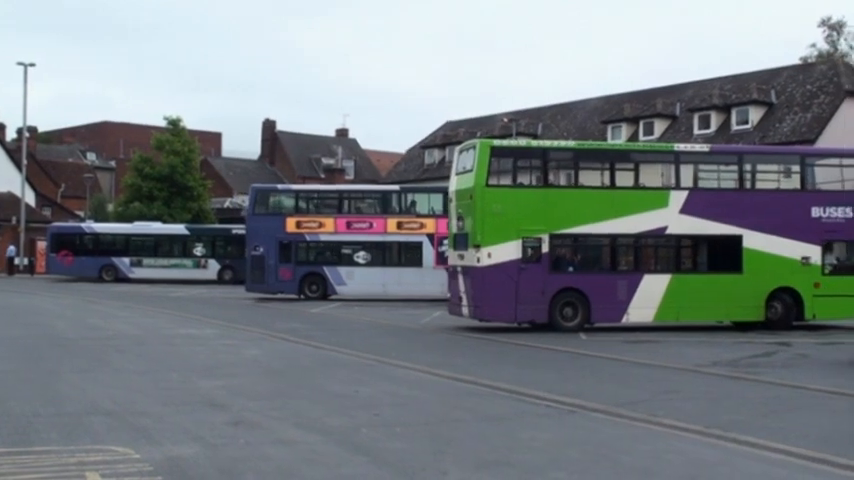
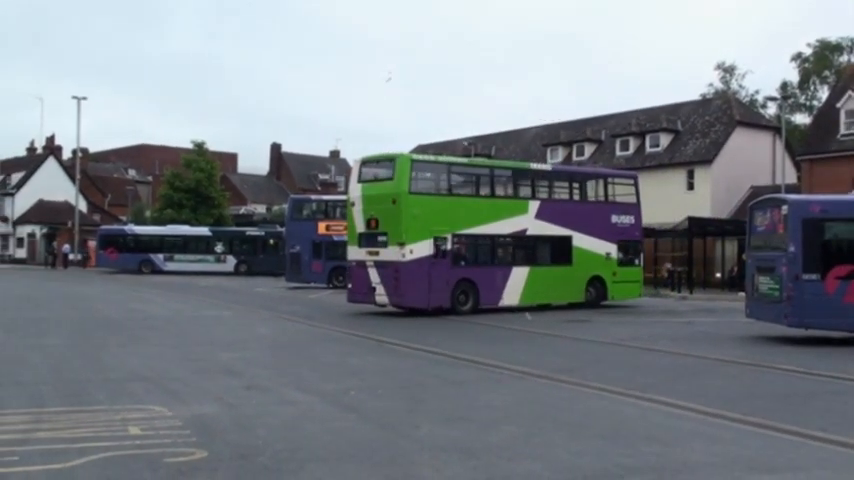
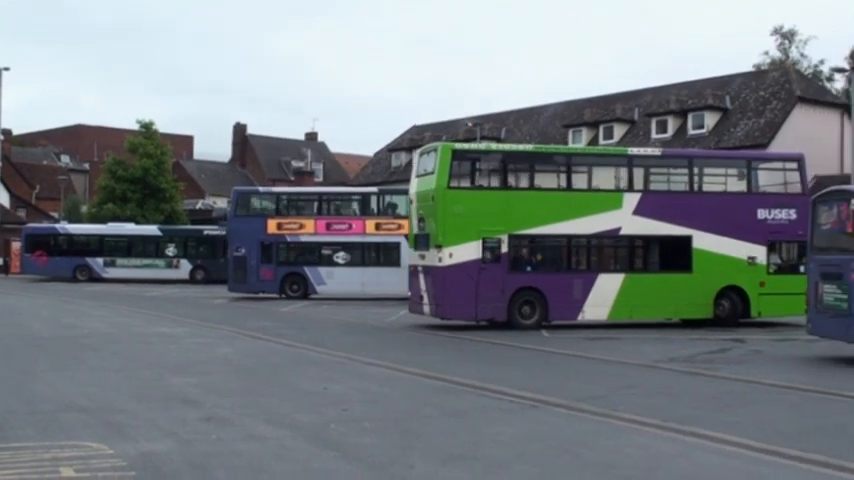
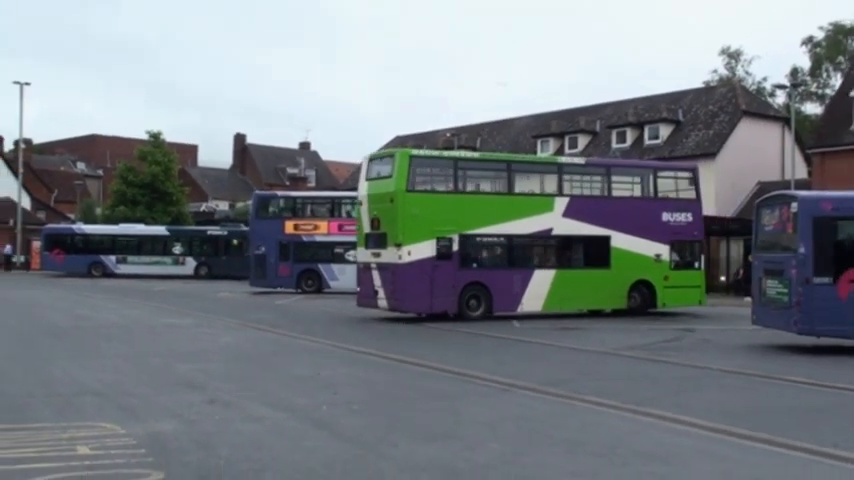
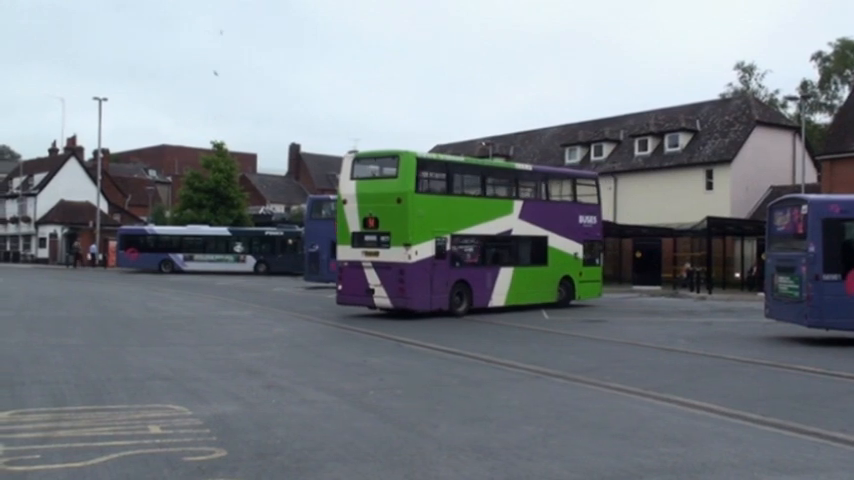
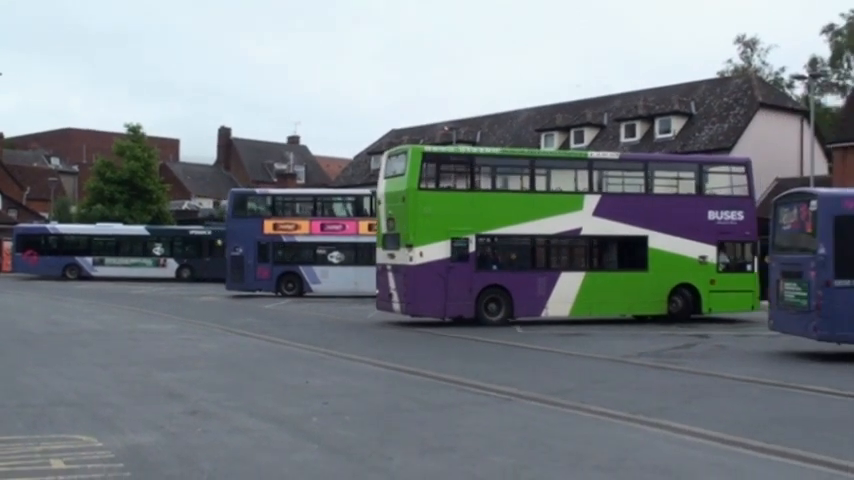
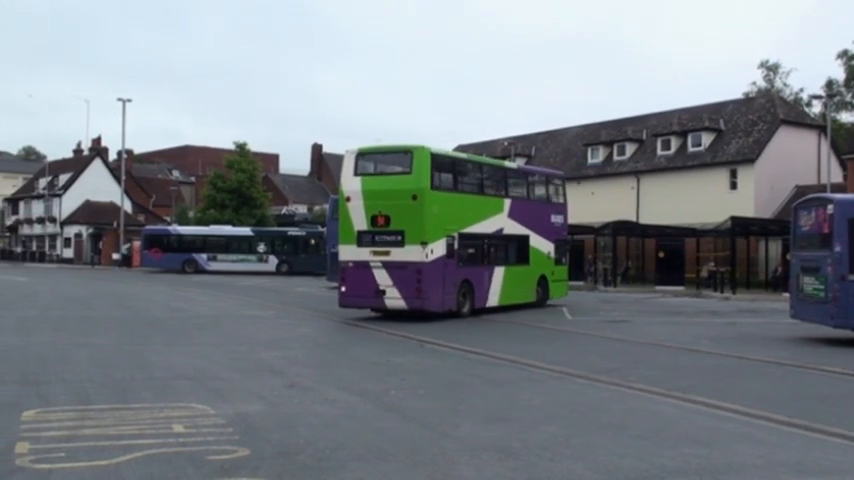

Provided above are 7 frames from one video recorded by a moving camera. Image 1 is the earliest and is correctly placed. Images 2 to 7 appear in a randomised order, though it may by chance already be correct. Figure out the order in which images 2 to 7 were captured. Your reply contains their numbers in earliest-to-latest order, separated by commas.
3, 6, 4, 2, 5, 7
